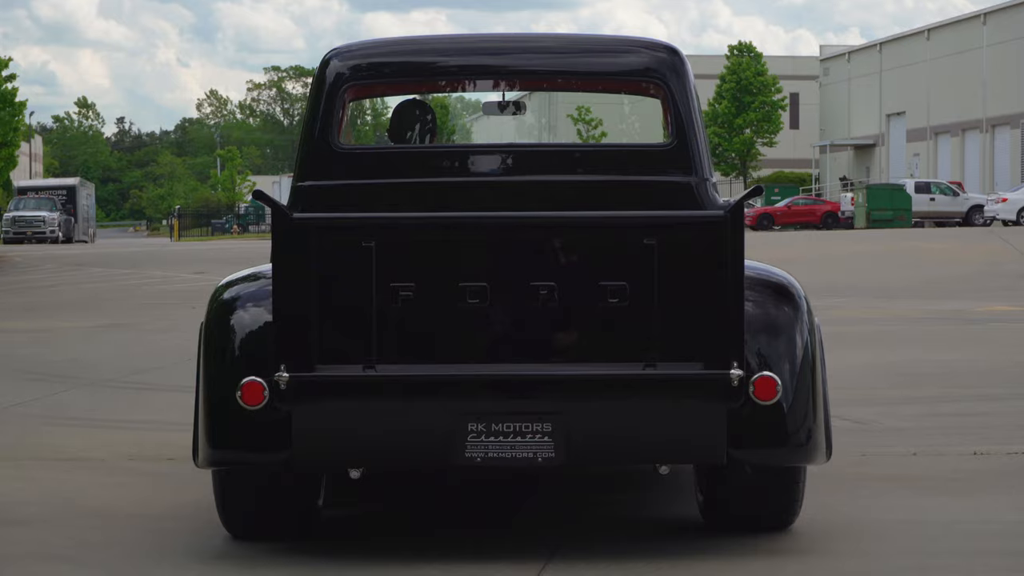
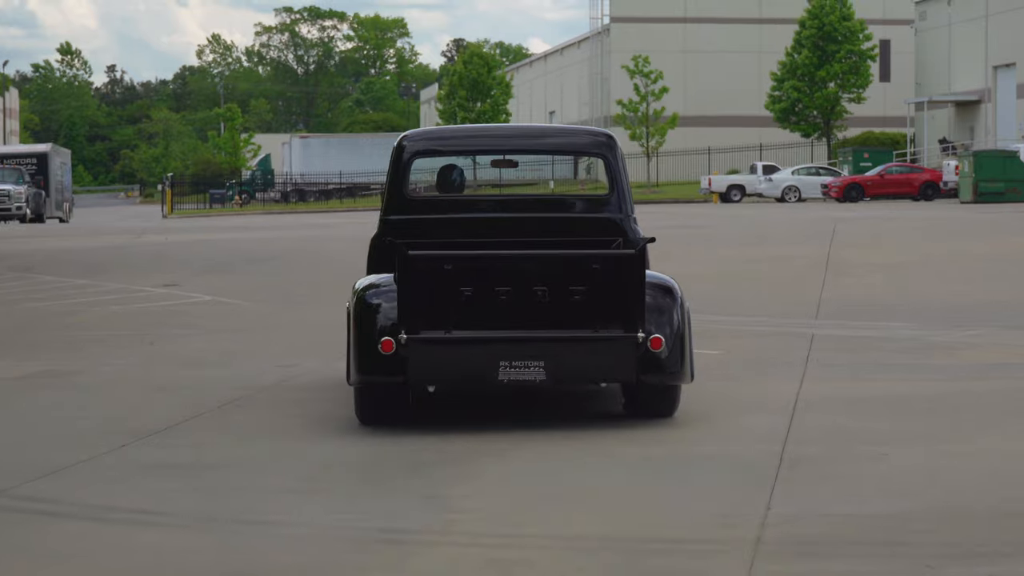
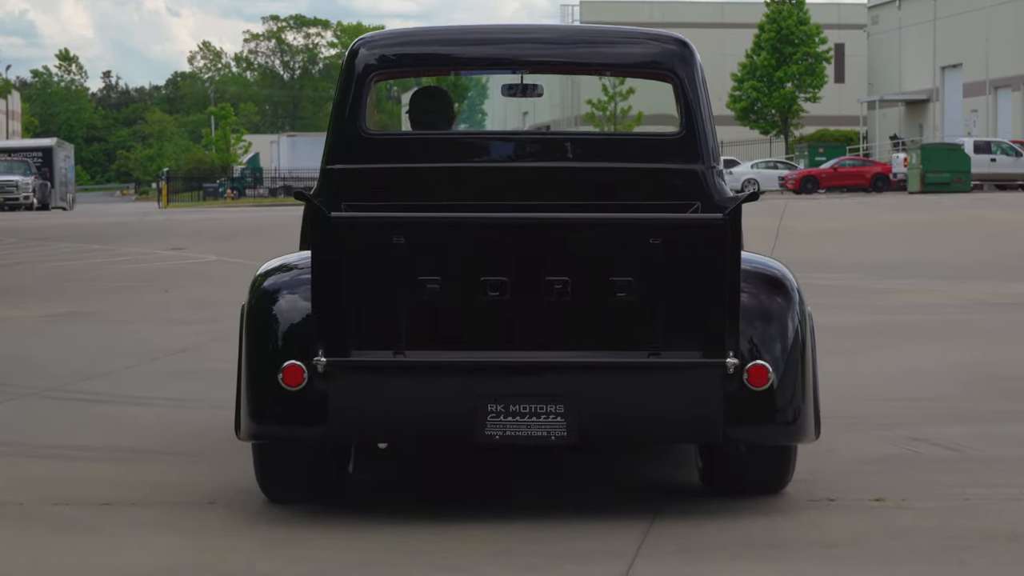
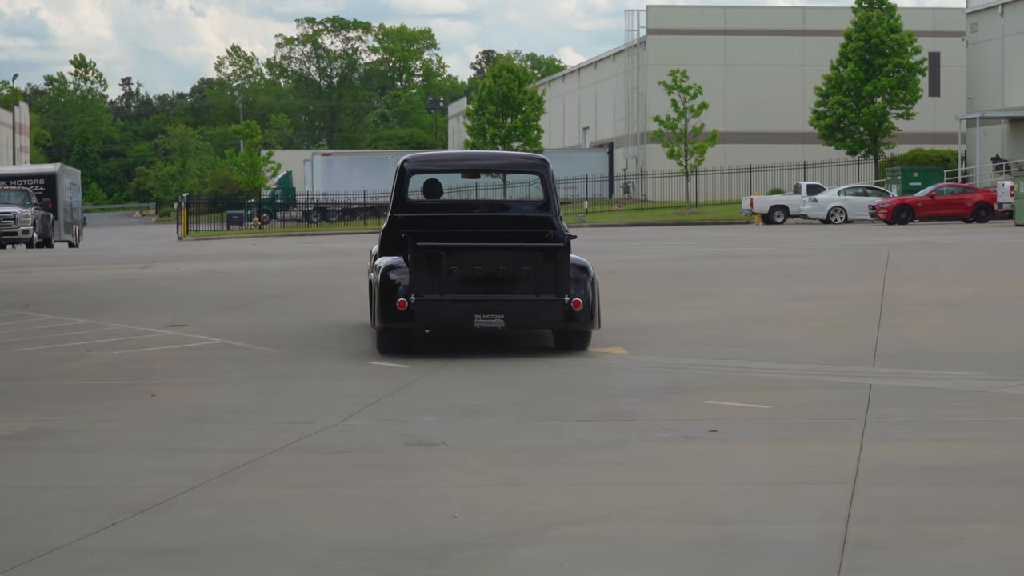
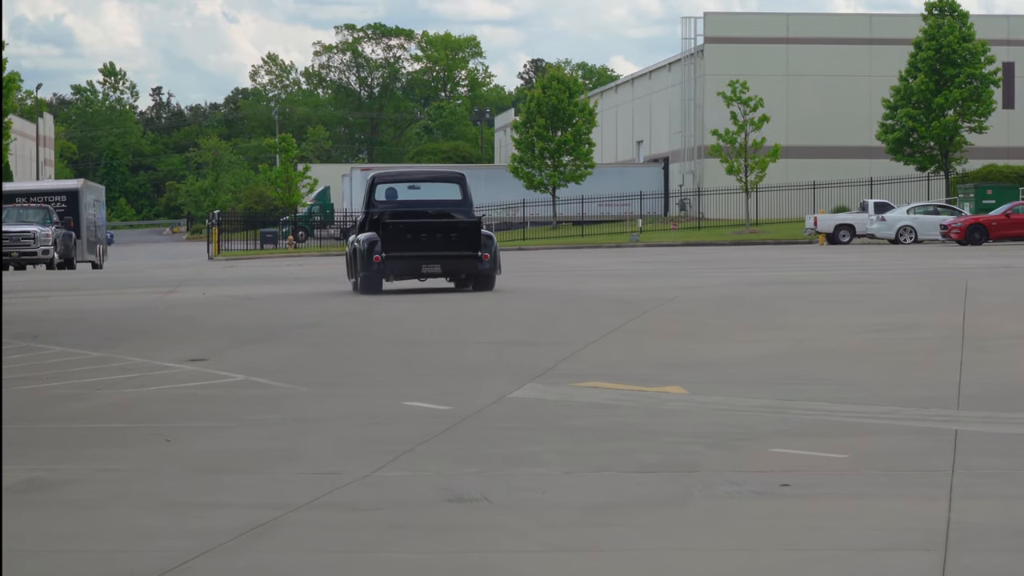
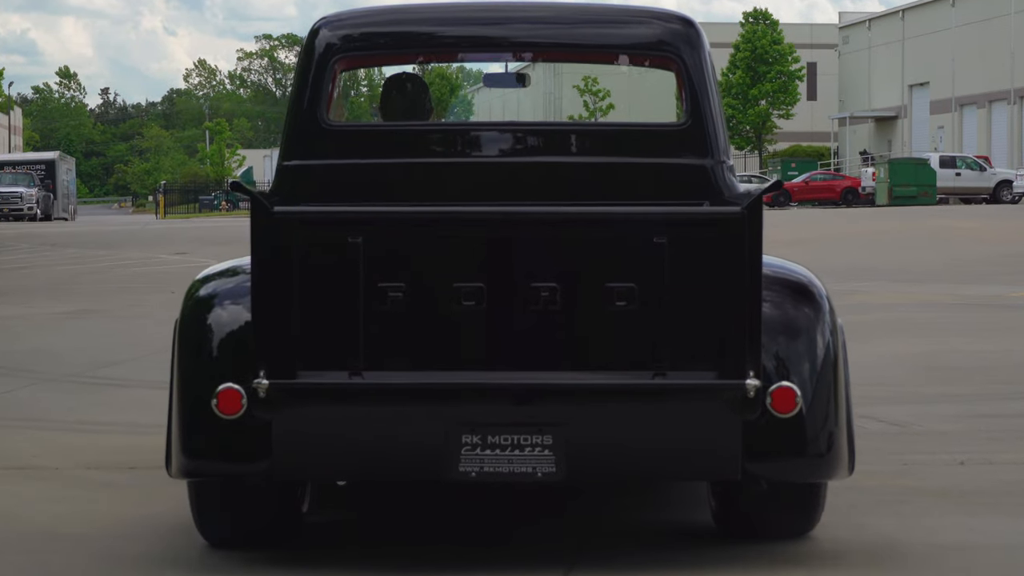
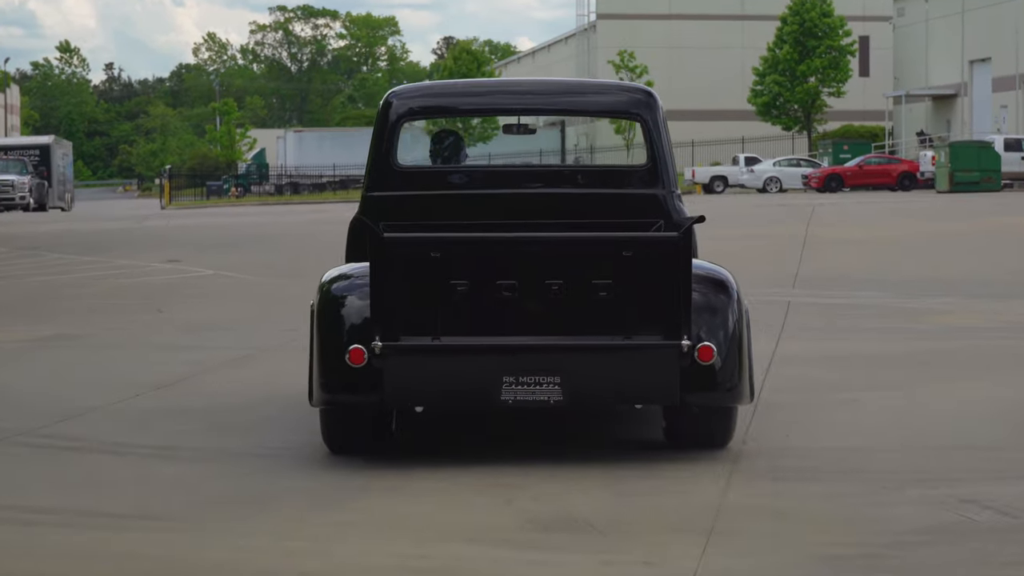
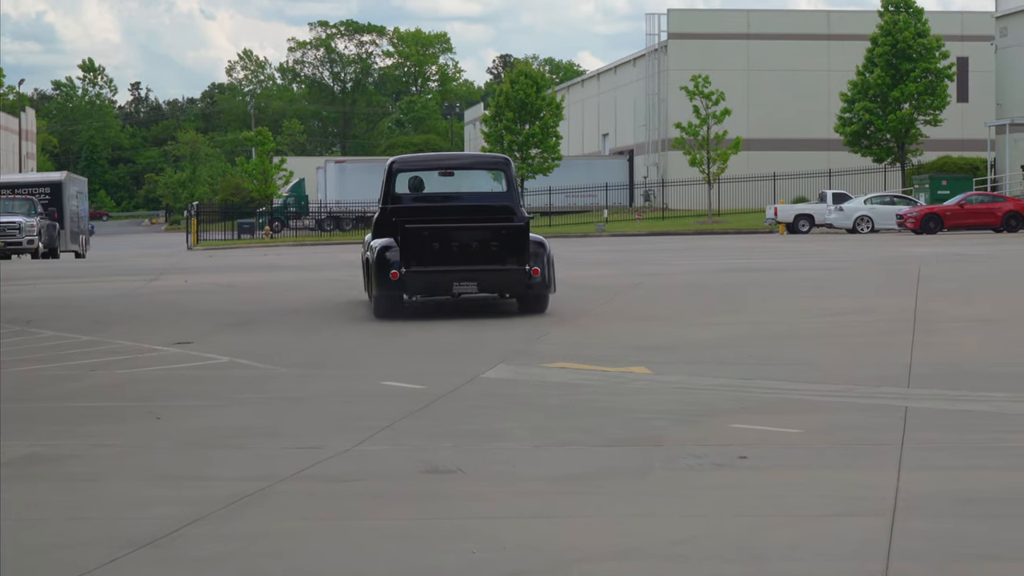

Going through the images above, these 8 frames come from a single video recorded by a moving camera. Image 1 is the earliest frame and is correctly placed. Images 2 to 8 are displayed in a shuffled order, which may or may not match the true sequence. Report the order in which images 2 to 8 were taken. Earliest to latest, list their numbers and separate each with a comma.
6, 3, 7, 2, 4, 8, 5
